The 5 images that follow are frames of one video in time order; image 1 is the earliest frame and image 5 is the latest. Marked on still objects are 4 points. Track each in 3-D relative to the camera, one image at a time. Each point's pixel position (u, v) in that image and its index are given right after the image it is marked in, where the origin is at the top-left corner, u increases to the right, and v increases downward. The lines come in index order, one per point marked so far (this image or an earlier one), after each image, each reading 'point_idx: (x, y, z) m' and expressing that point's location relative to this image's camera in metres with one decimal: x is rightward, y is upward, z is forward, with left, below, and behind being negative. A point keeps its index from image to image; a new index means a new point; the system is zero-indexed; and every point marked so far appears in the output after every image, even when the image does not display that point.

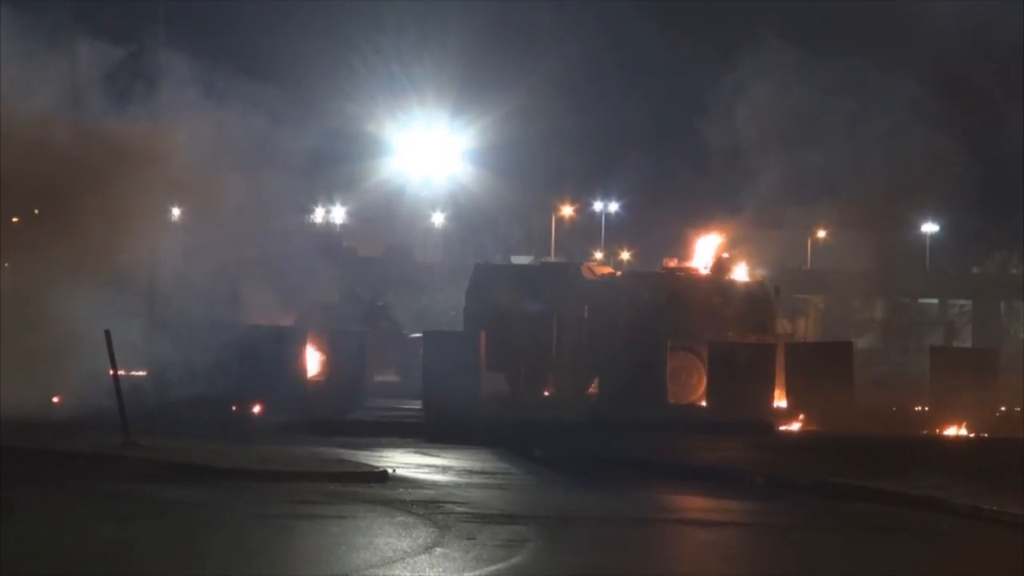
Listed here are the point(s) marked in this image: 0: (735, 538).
0: (+2.3, -2.5, +13.2) m
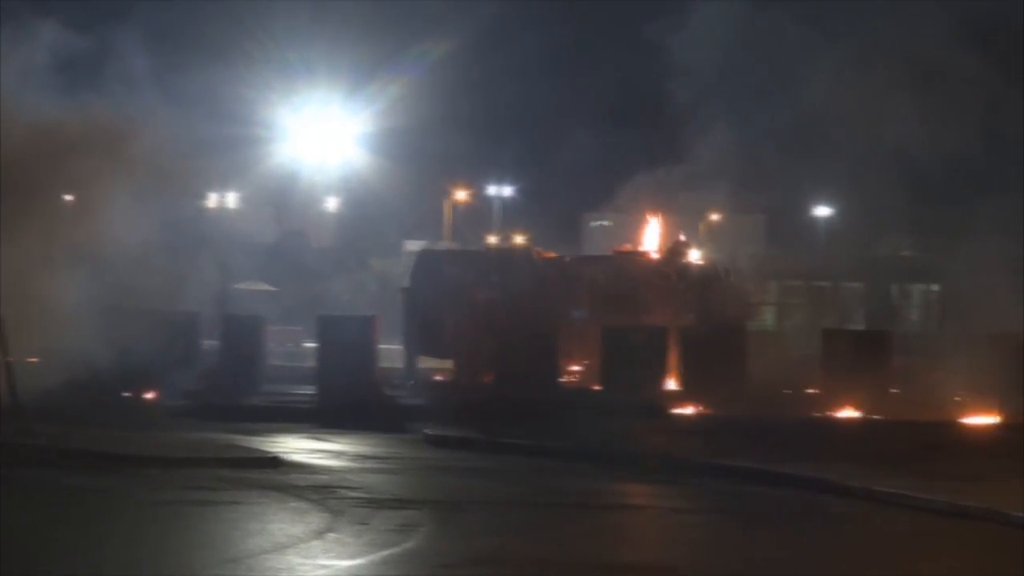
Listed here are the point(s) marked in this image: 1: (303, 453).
0: (+1.2, -2.3, +13.2) m
1: (-2.4, -1.9, +14.9) m
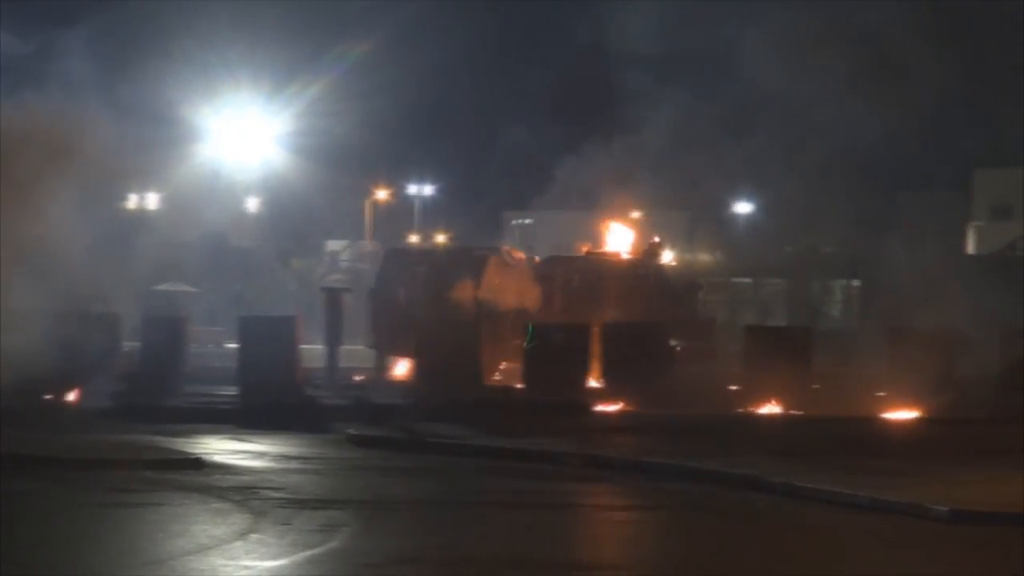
0: (+0.4, -2.3, +13.1) m
1: (-3.2, -1.9, +14.9) m
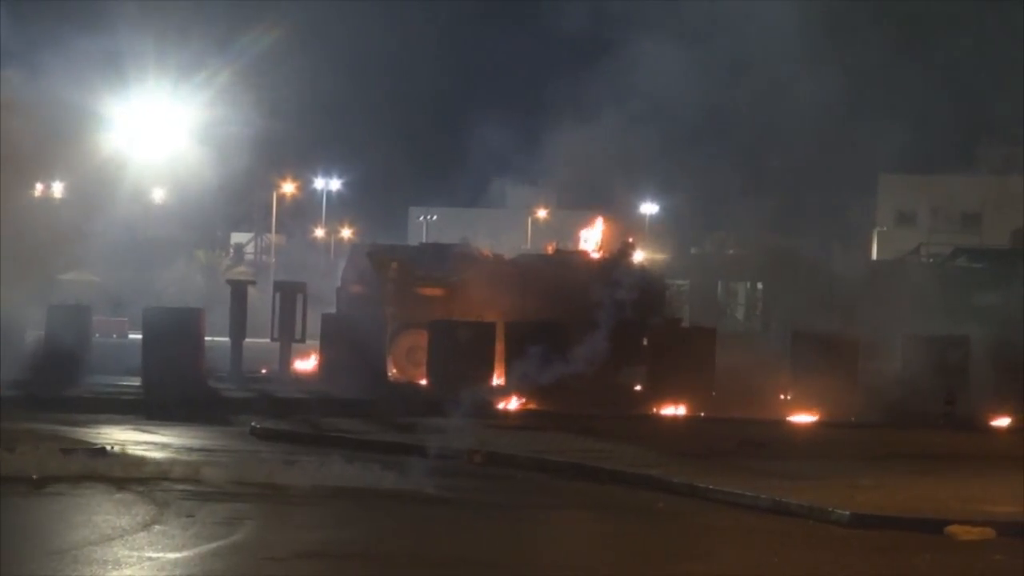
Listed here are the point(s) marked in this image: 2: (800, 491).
0: (-0.6, -2.3, +13.2) m
1: (-4.3, -1.8, +14.9) m
2: (+3.0, -2.1, +13.7) m
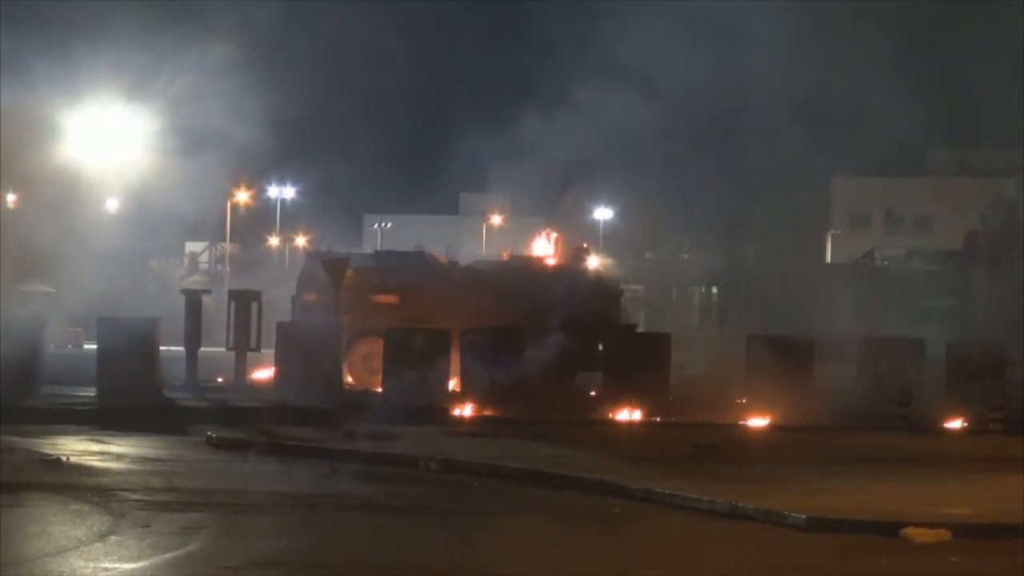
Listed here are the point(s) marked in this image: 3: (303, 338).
0: (-1.0, -2.3, +13.1) m
1: (-4.7, -1.9, +14.9) m
2: (+2.5, -2.2, +13.7) m
3: (-3.0, -0.7, +19.5) m
